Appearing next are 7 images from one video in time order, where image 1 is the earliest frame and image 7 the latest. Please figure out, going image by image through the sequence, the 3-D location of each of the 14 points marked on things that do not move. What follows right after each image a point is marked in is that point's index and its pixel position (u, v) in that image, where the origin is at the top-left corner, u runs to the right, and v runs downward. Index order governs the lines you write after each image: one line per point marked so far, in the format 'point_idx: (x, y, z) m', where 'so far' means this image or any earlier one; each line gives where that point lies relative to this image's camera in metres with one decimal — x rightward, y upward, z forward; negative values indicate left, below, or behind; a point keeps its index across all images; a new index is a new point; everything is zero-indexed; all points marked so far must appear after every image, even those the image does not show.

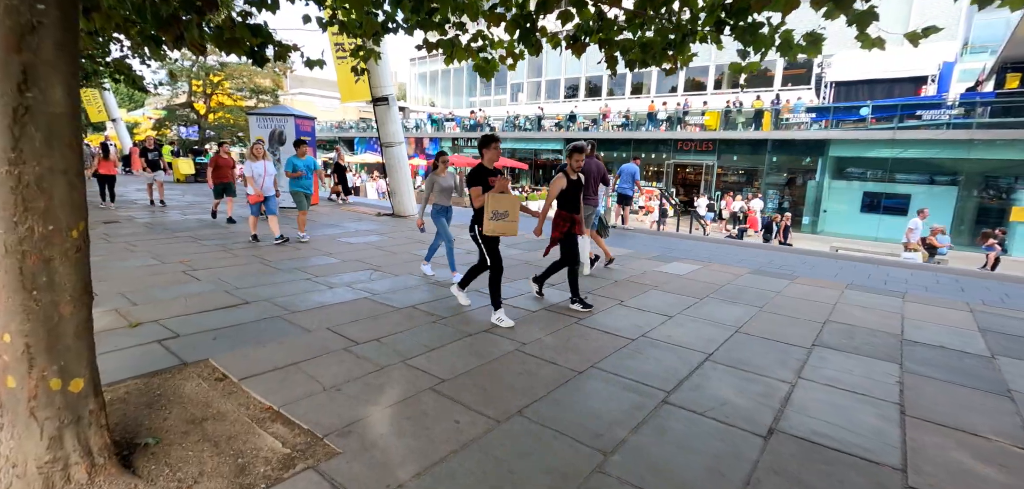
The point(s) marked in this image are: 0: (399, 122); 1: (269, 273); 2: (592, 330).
0: (-2.6, +2.9, +11.3) m
1: (-2.9, -0.4, +5.8) m
2: (+0.7, -0.8, +4.2) m
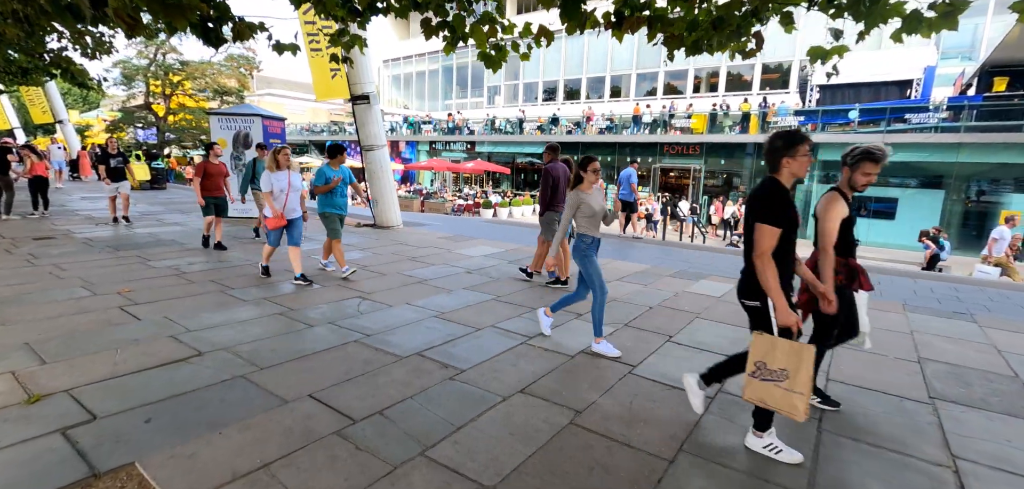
0: (-2.7, +2.6, +10.2) m
1: (-2.7, -0.6, +4.7) m
2: (+1.0, -1.0, +3.3) m
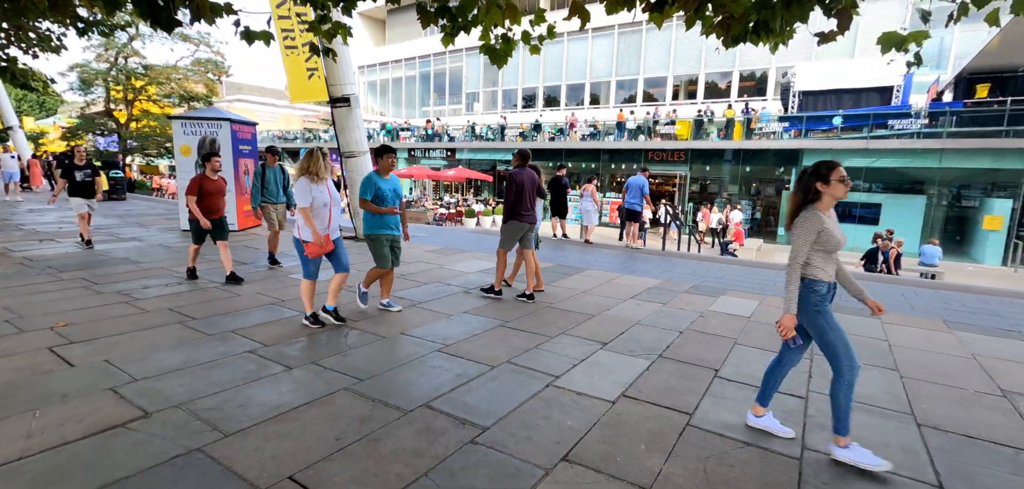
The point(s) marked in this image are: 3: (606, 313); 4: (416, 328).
0: (-2.9, +2.3, +9.4) m
1: (-2.6, -0.8, +3.9) m
2: (+1.2, -1.1, +2.7) m
3: (+1.0, -0.7, +5.2) m
4: (-0.9, -0.8, +4.5) m
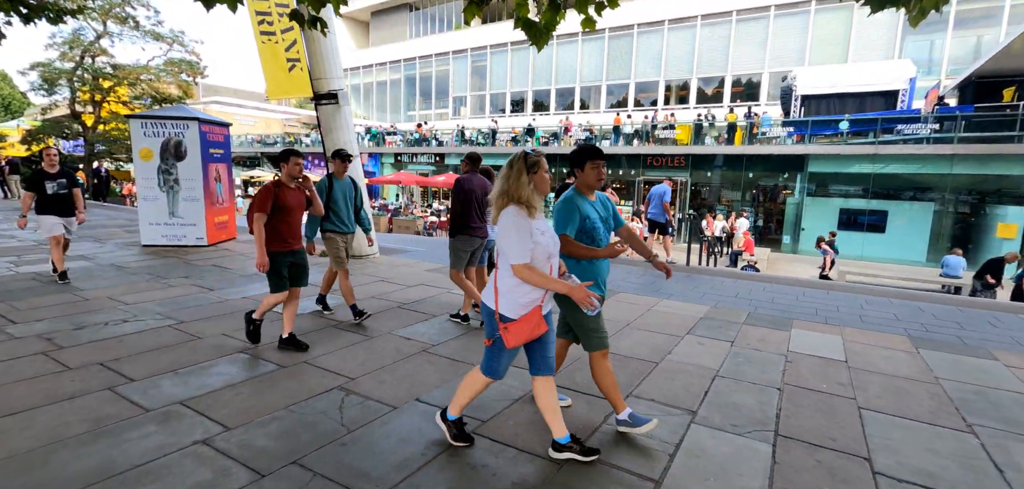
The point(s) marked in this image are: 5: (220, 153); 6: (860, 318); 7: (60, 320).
0: (-2.7, +2.0, +8.2) m
1: (-2.2, -1.1, +2.7) m
2: (+1.6, -1.3, +1.6) m
3: (+1.3, -1.0, +4.1) m
4: (-0.5, -1.0, +3.4) m
5: (-6.0, +1.9, +10.0) m
6: (+4.1, -0.9, +5.7) m
7: (-4.4, -0.7, +4.8) m
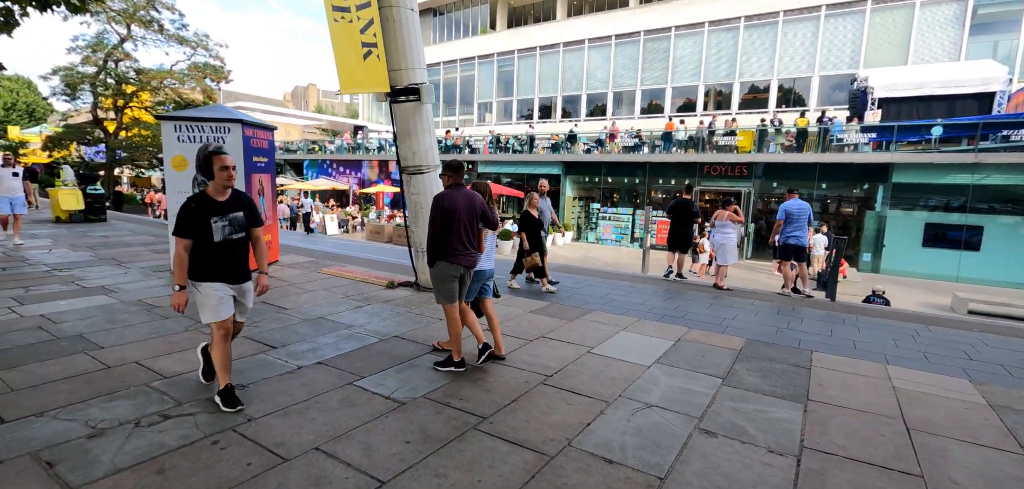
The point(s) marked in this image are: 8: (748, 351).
0: (-1.1, +1.5, +6.6) m
1: (-0.7, -1.4, +1.0) m
2: (+3.1, -1.7, -0.1) m
3: (+2.9, -1.4, +2.4) m
4: (+1.0, -1.4, +1.7) m
5: (-4.3, +1.5, +8.4) m
6: (+5.7, -1.3, +3.9) m
7: (-2.9, -1.1, +3.2) m
8: (+2.4, -1.1, +4.9) m
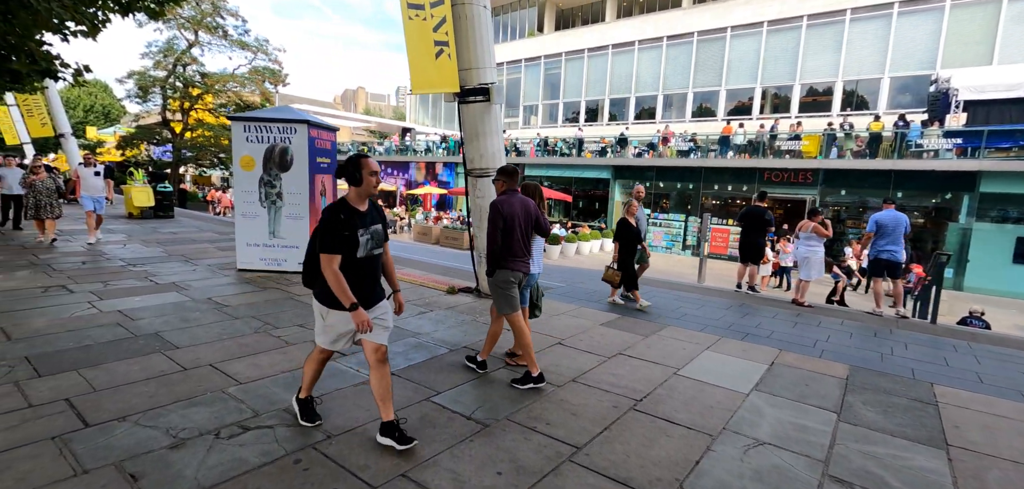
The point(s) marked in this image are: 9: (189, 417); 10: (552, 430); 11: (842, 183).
0: (-0.1, +1.5, +6.4) m
1: (-0.3, -1.5, +0.8) m
2: (+3.4, -1.8, -0.7) m
3: (+3.4, -1.5, +1.8) m
4: (+1.5, -1.5, +1.3) m
5: (-3.2, +1.4, +8.5) m
6: (+6.3, -1.5, +3.1) m
7: (-2.3, -1.1, +3.1) m
8: (+3.1, -1.2, +4.4) m
9: (-2.1, -1.1, +3.2) m
10: (+0.3, -1.2, +3.3) m
11: (+12.9, +2.4, +18.9) m
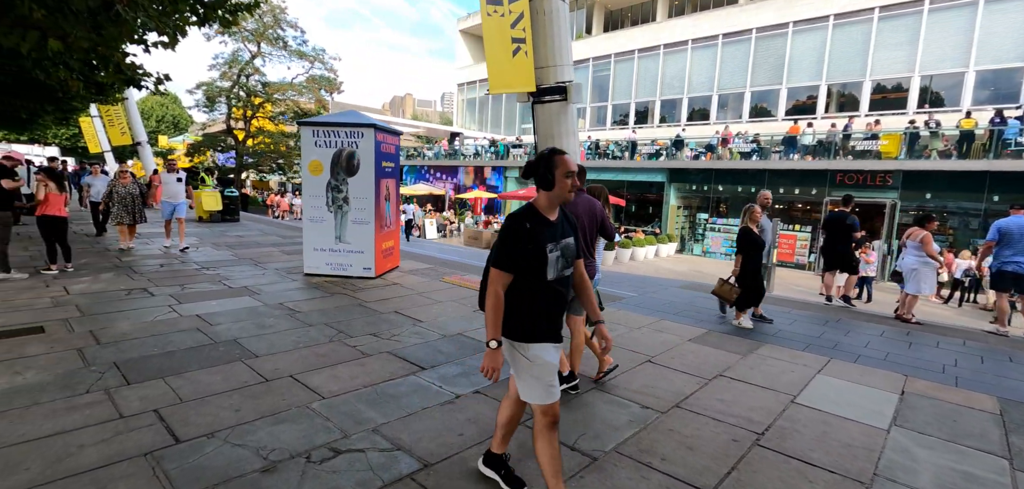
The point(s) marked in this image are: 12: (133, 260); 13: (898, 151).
0: (+0.8, +1.4, +6.0) m
1: (+0.2, -1.5, +0.4) m
2: (+3.7, -1.9, -1.3) m
3: (+3.9, -1.6, +1.2) m
4: (+1.9, -1.6, +0.8) m
5: (-2.1, +1.4, +8.4) m
6: (+7.0, -1.6, +2.2) m
7: (-1.6, -1.2, +2.9) m
8: (+3.9, -1.3, +3.7) m
9: (-1.5, -1.2, +3.0) m
10: (+0.9, -1.3, +2.9) m
11: (+14.9, +2.1, +17.3) m
12: (-7.0, -0.3, +8.7) m
13: (+13.7, +3.3, +16.9) m
